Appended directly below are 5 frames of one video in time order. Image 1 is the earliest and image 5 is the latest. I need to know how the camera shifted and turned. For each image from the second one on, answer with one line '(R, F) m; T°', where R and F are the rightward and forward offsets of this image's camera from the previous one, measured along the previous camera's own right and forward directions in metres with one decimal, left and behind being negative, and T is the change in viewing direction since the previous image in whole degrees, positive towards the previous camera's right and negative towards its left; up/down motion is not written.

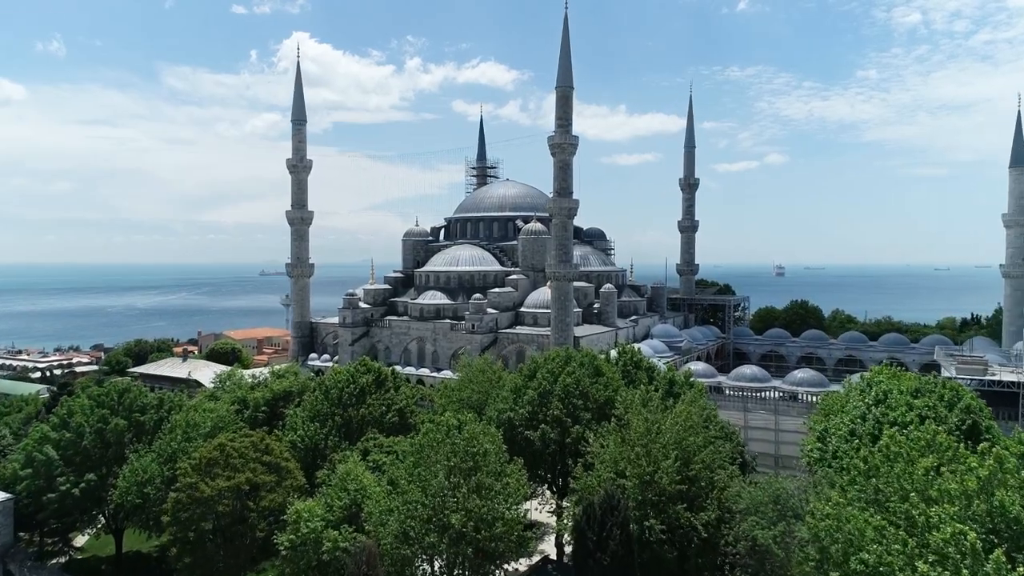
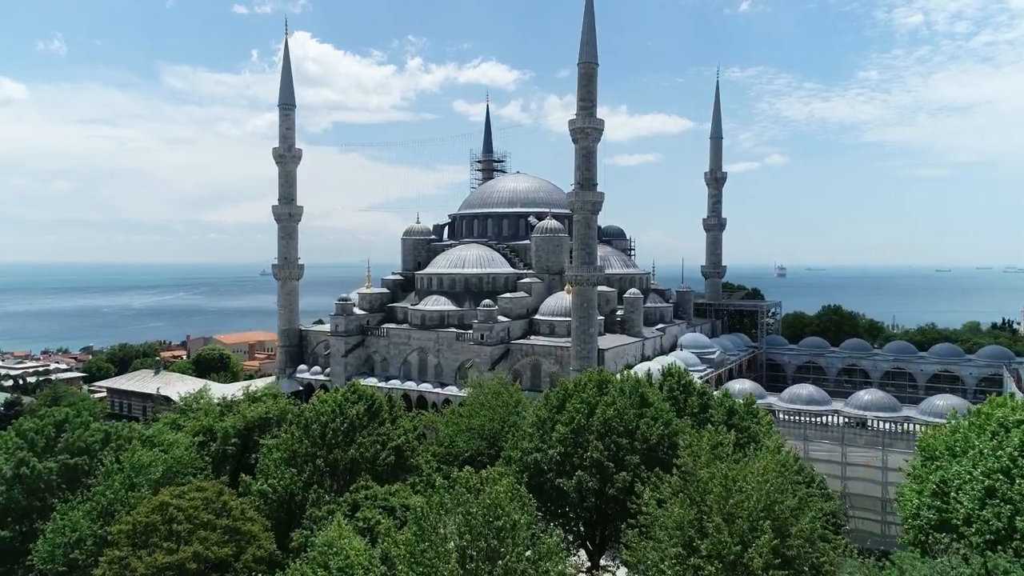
(-0.5, +4.7) m; 0°
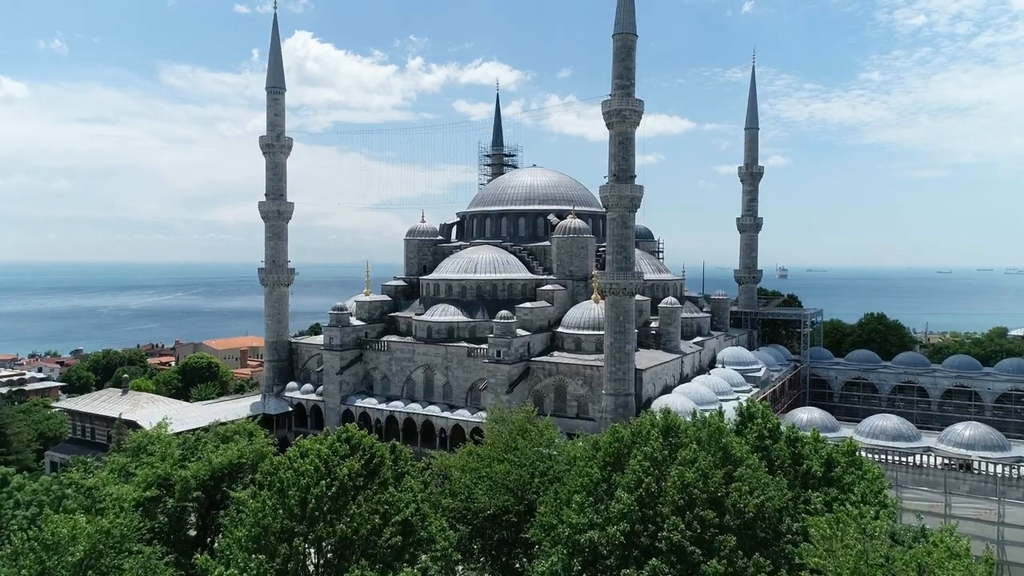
(-0.7, +4.8) m; 0°
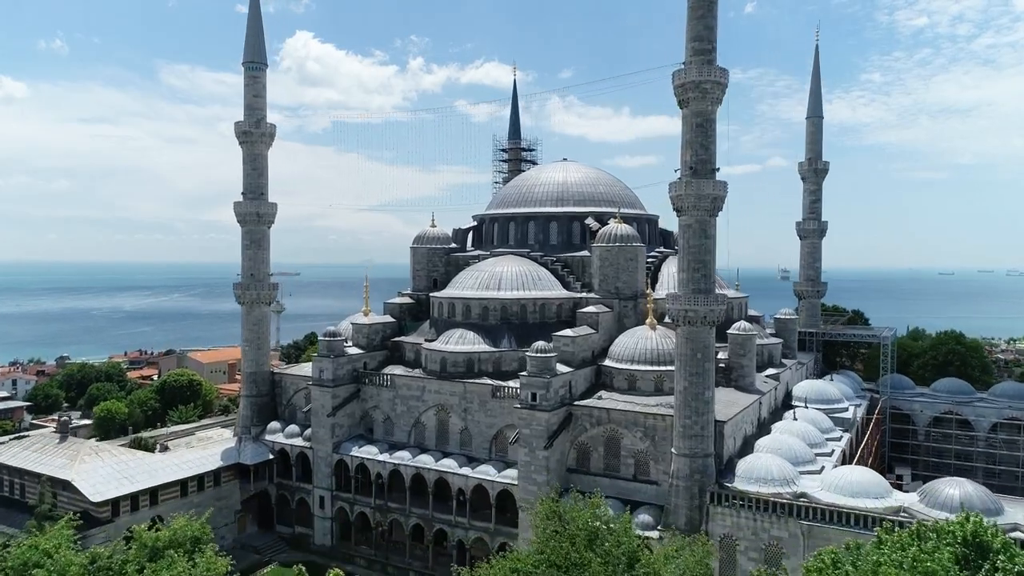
(-1.0, +6.5) m; 0°
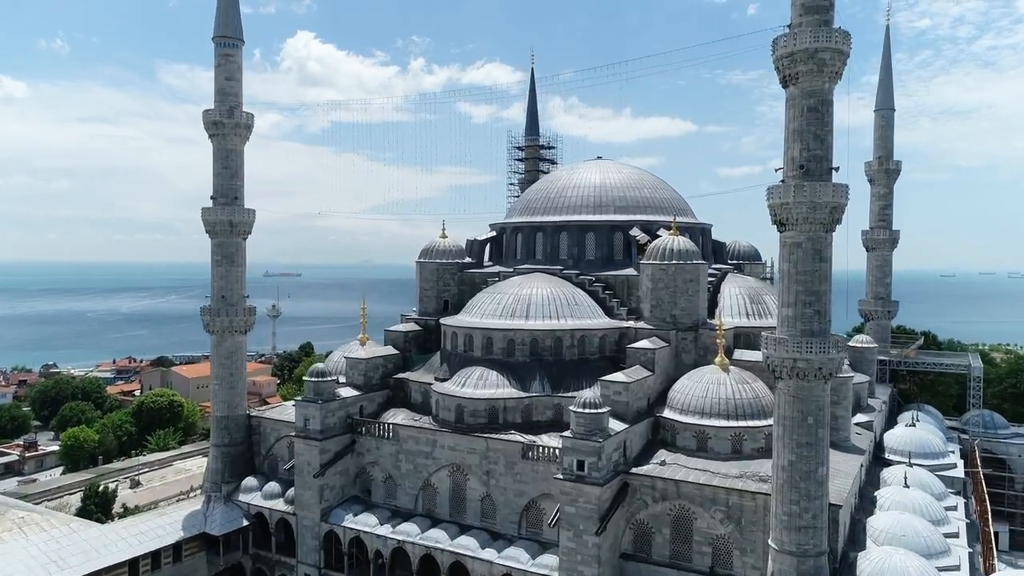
(-0.8, +5.4) m; 0°
